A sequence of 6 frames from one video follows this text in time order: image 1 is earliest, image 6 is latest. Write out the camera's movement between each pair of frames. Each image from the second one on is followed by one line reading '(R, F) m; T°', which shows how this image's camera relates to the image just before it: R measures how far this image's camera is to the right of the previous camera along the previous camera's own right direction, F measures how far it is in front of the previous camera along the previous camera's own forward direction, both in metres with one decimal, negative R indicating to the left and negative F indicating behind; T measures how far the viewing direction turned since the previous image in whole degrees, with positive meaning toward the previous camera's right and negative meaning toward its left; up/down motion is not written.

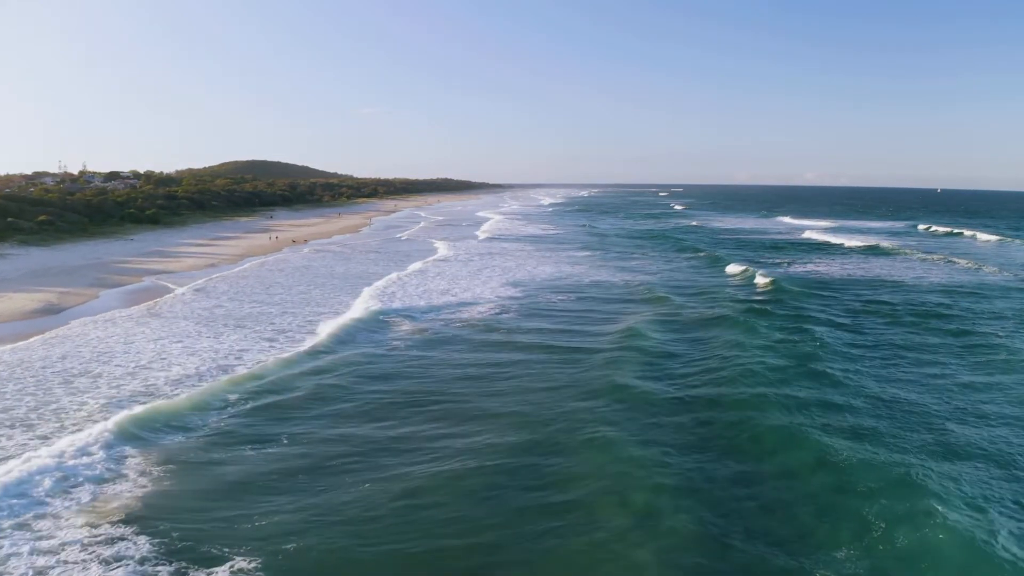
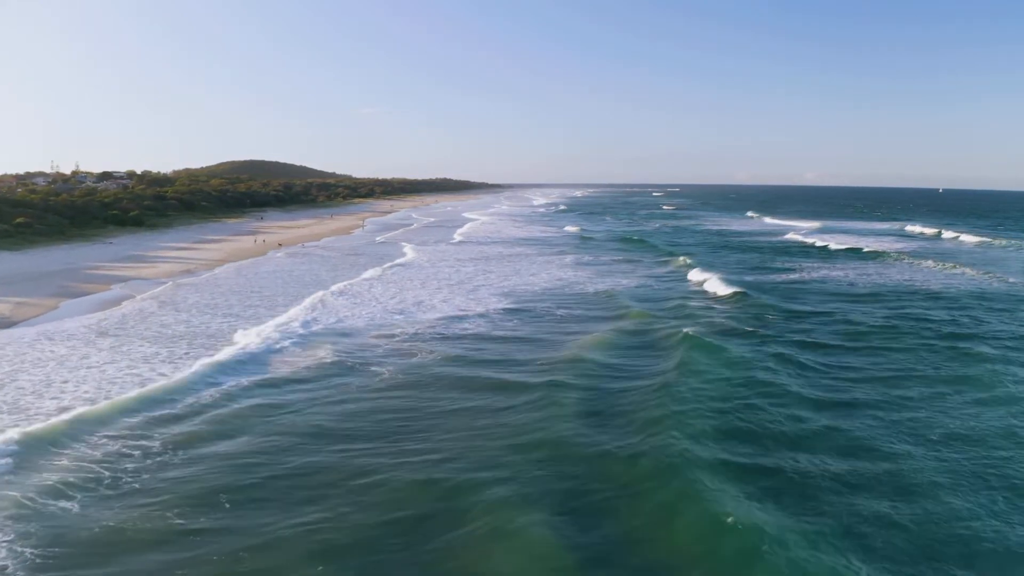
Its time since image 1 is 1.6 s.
(+0.3, +1.7) m; 0°
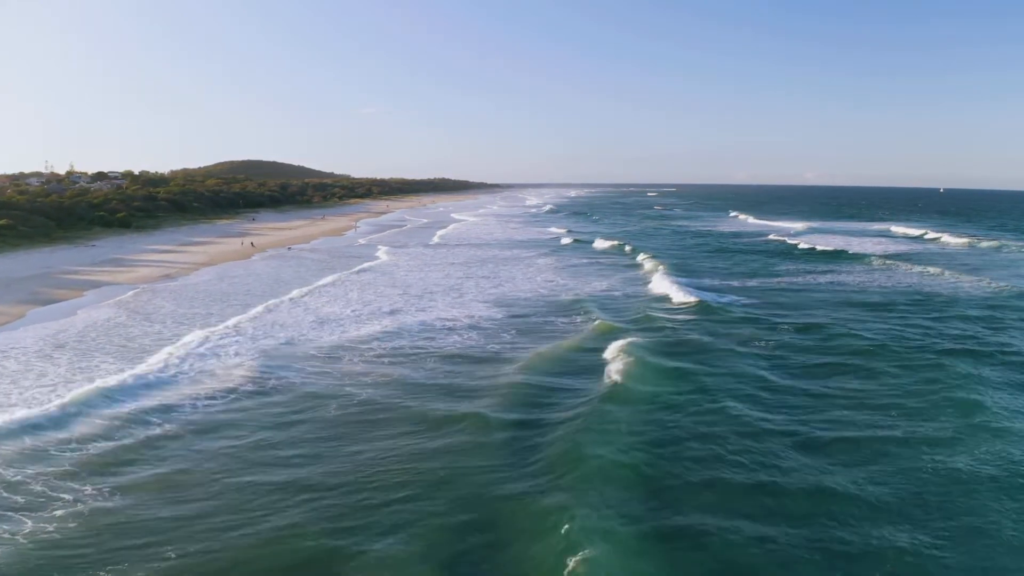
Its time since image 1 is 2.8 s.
(+0.3, +1.2) m; 0°
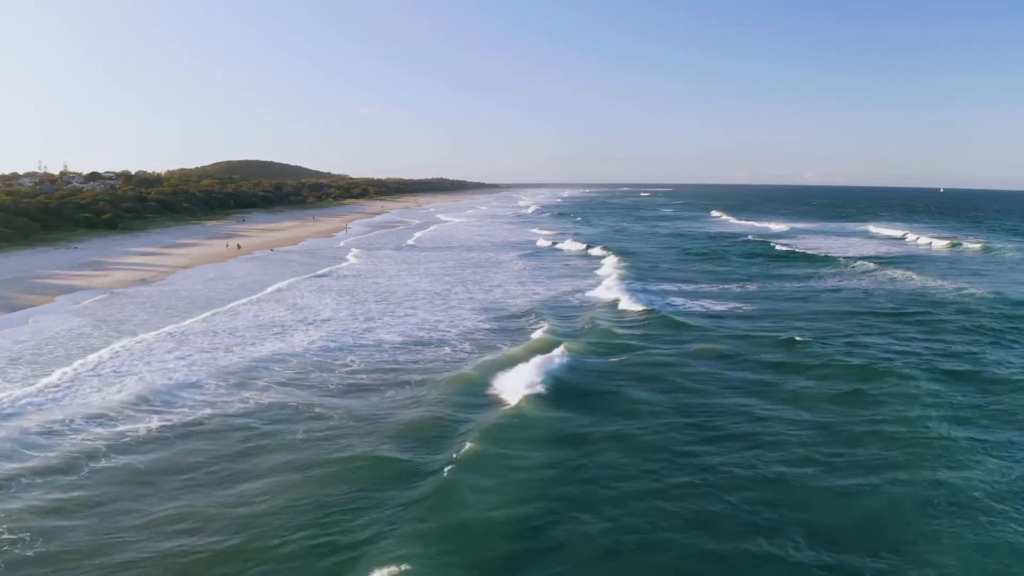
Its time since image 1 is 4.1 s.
(+0.5, +0.9) m; 0°
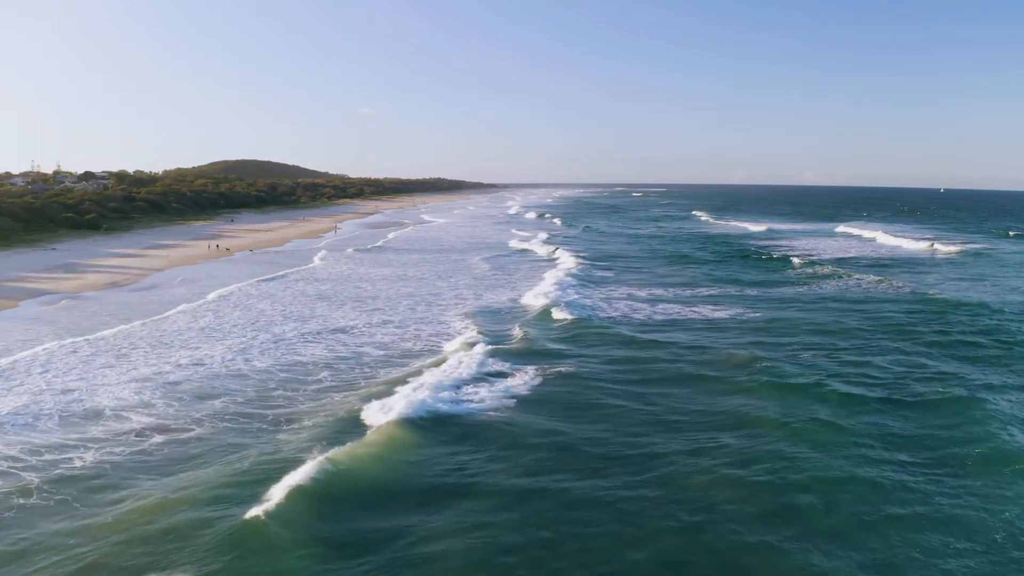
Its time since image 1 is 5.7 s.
(+0.6, +1.0) m; 0°
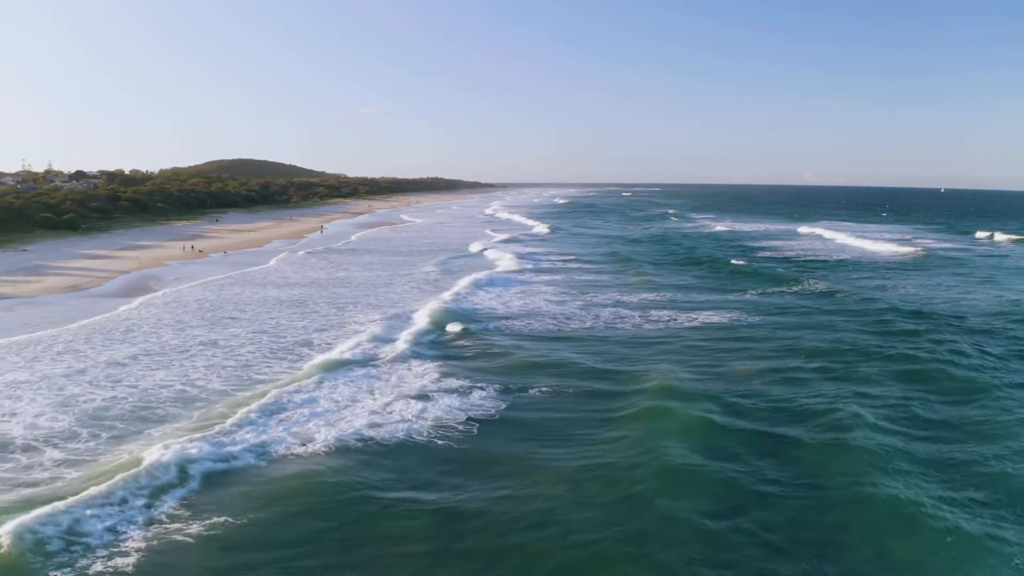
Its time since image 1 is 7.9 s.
(+0.8, +1.2) m; 0°
